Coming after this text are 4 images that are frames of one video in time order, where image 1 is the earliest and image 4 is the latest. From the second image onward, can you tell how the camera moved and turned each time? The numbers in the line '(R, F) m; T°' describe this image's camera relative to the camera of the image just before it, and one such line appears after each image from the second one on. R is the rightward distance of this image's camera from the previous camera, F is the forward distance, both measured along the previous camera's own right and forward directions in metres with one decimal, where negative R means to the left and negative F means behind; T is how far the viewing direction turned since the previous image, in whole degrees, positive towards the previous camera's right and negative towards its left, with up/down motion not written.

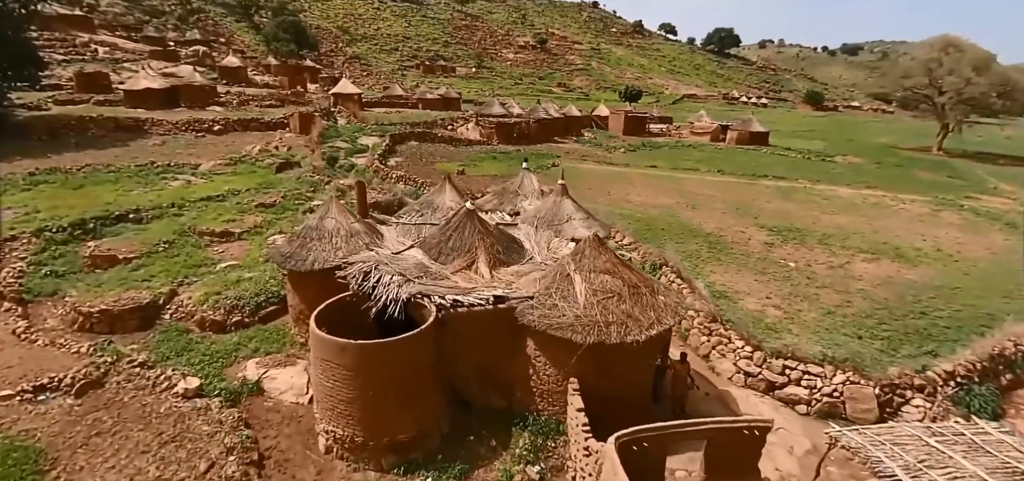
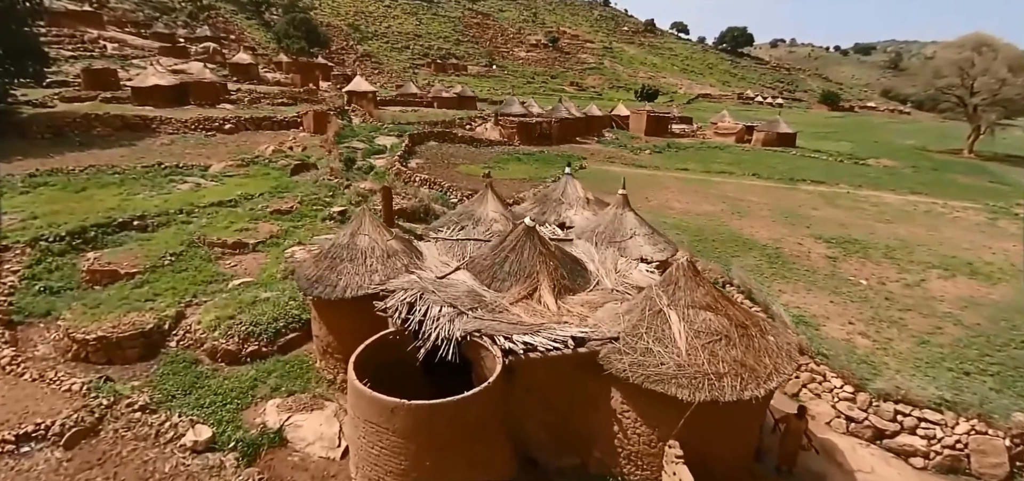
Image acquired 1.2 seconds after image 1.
(-1.0, +1.5) m; -1°
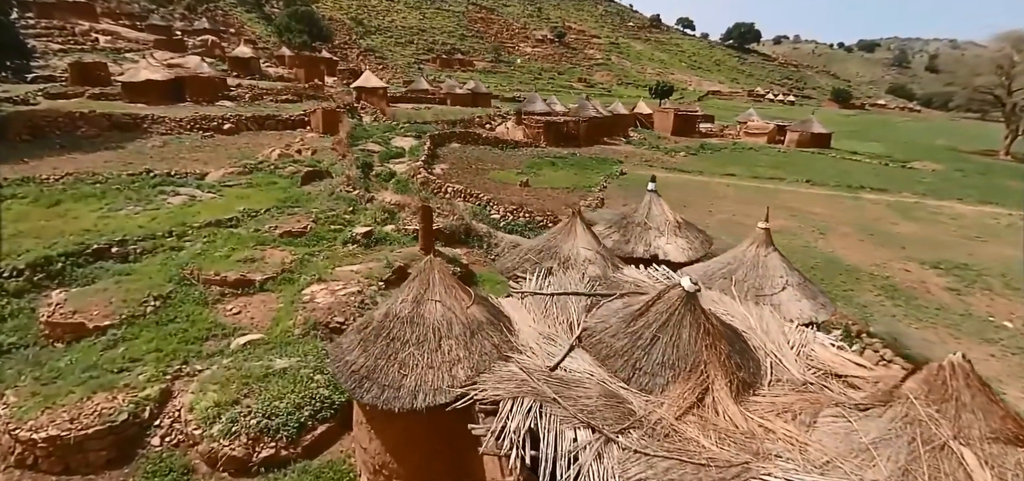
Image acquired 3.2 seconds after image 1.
(-1.6, +2.7) m; 0°
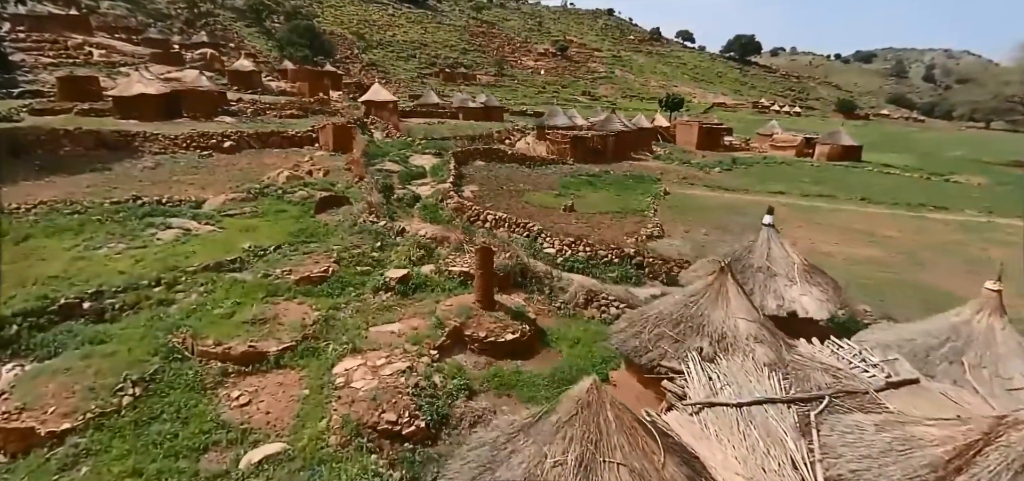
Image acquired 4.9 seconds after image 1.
(-1.5, +2.4) m; 0°
